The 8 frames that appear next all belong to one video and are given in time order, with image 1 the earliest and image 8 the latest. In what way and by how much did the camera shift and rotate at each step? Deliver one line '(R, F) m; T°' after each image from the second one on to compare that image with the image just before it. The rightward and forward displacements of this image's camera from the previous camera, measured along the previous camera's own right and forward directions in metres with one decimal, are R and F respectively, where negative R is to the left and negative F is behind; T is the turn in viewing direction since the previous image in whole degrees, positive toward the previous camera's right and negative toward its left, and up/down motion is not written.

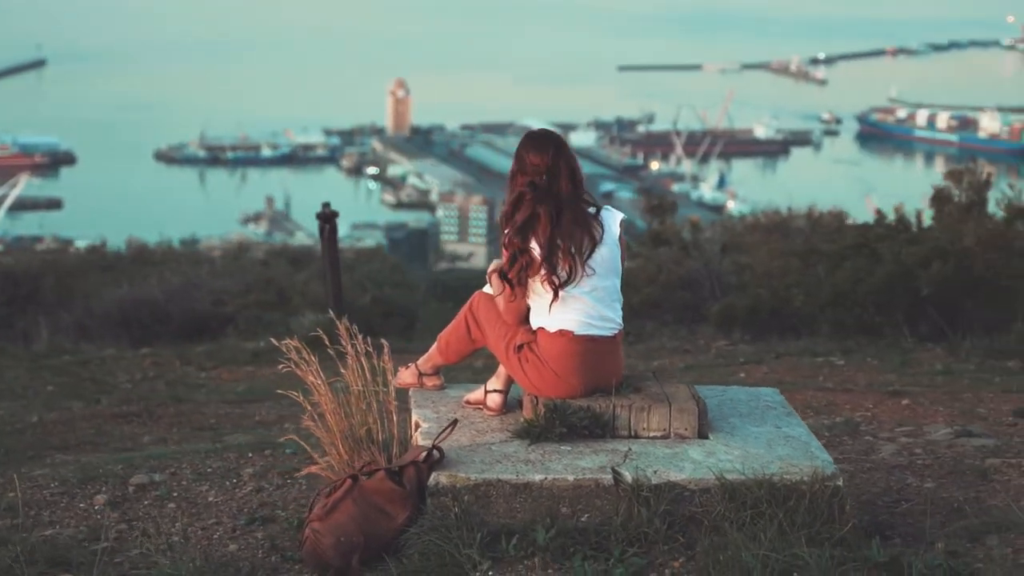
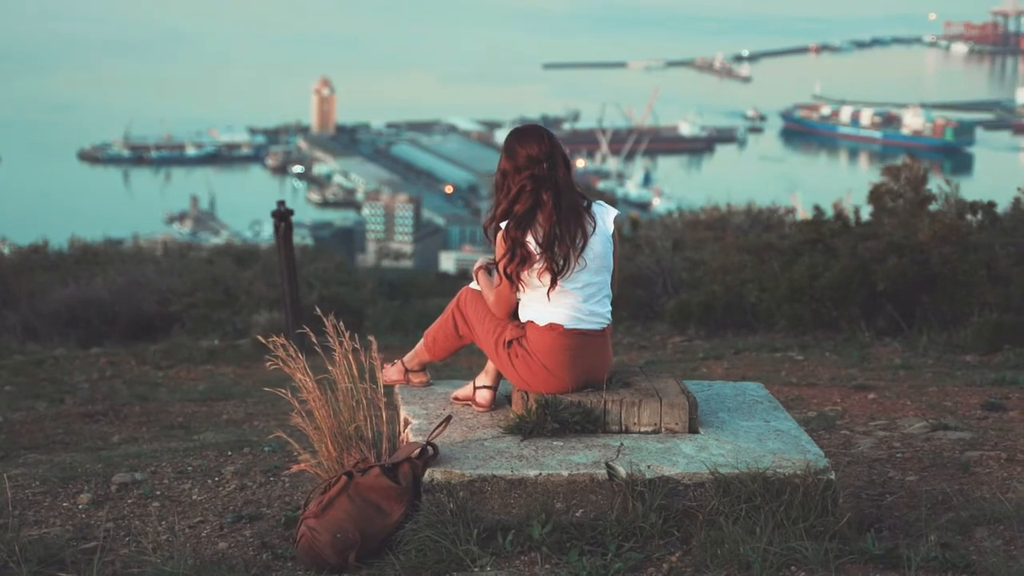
(-0.1, 0.0) m; +2°
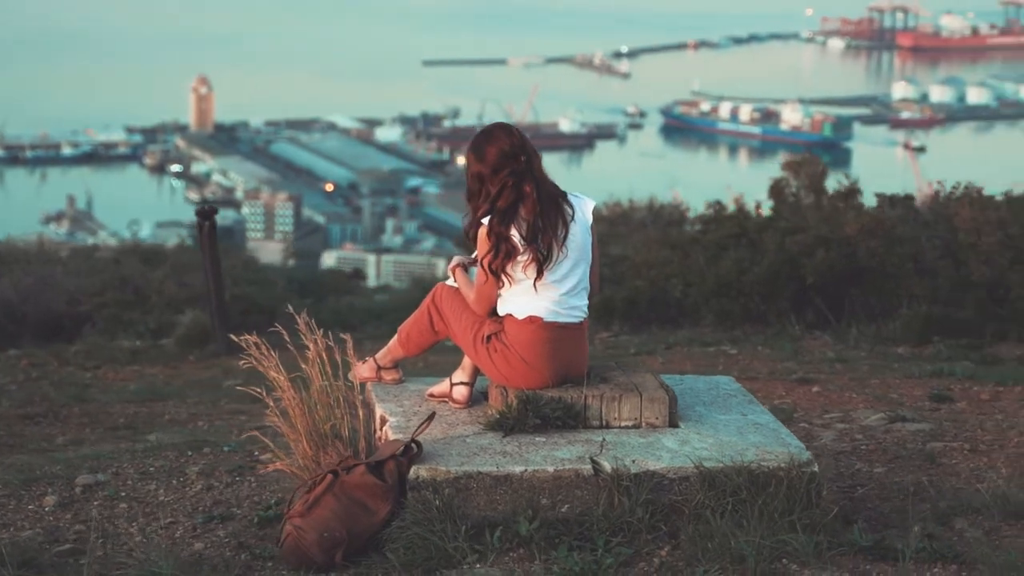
(-0.2, 0.0) m; +3°
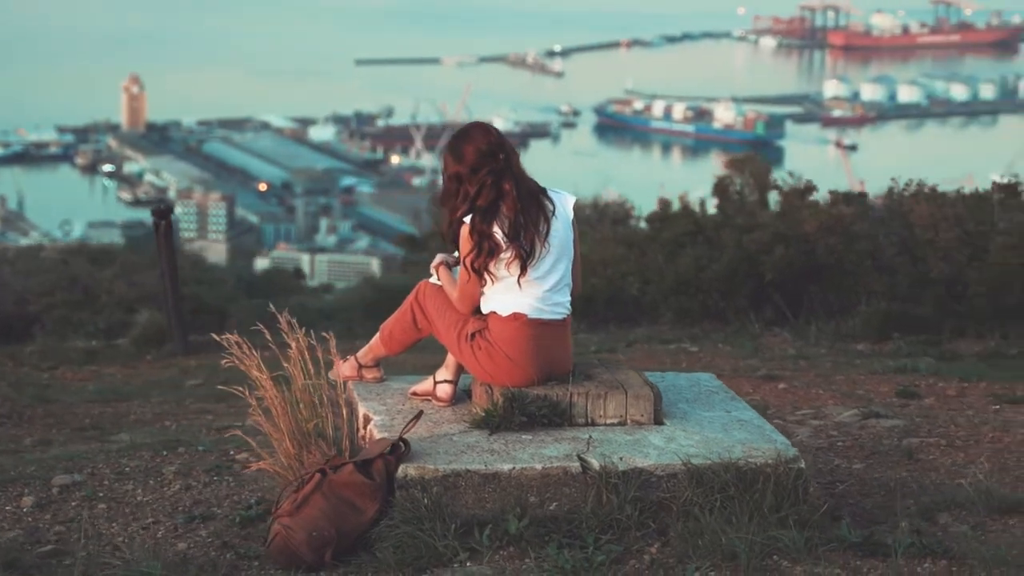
(-0.1, 0.0) m; +2°
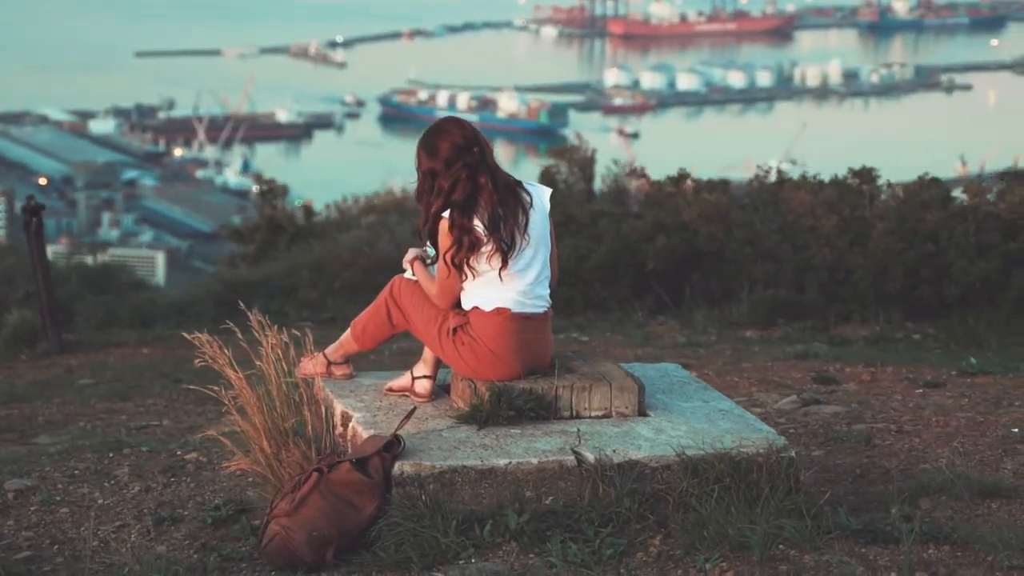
(-0.4, 0.0) m; +5°
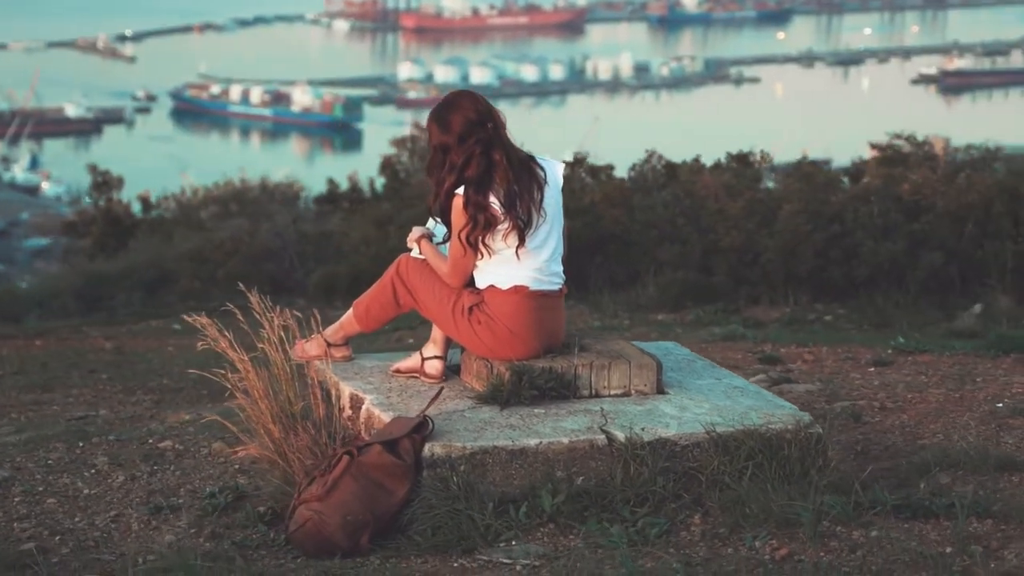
(-0.5, +0.1) m; +5°
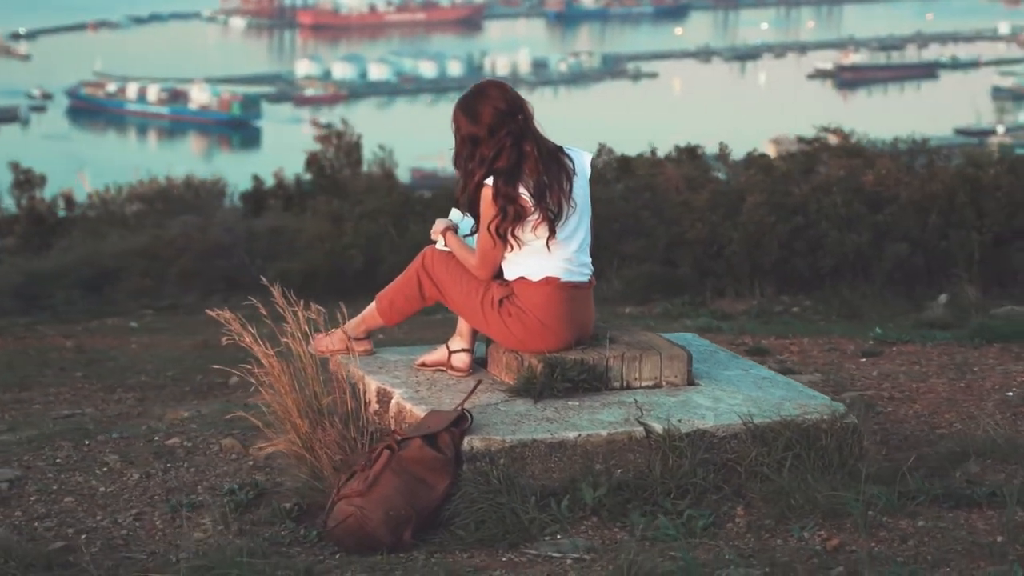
(-0.3, +0.1) m; +2°
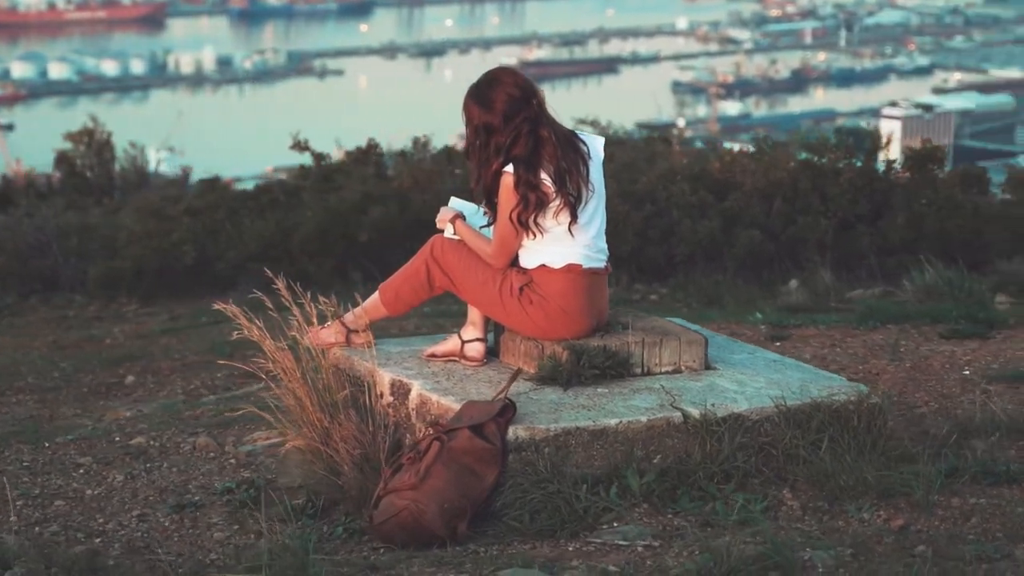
(-0.7, +0.1) m; +7°
